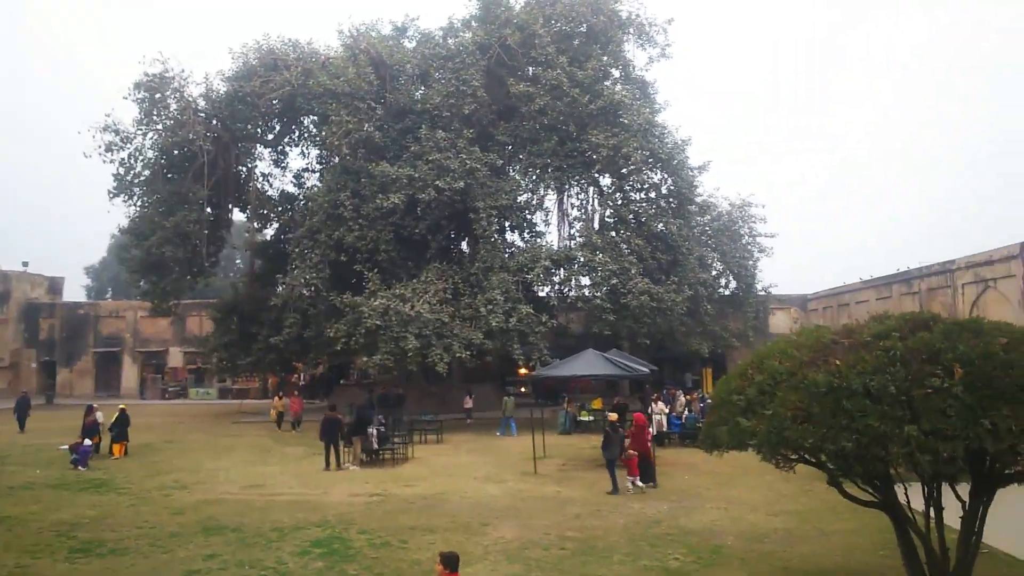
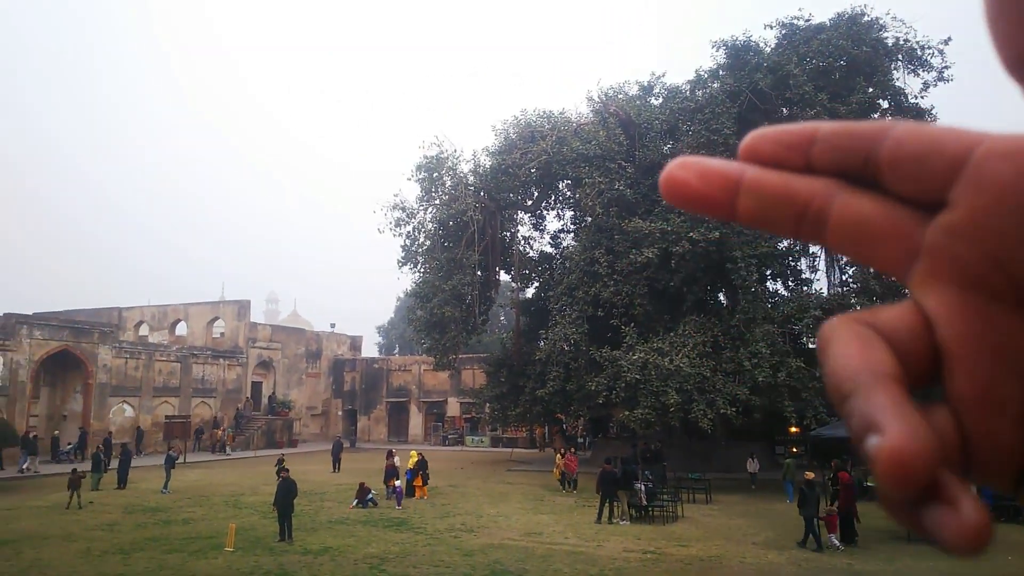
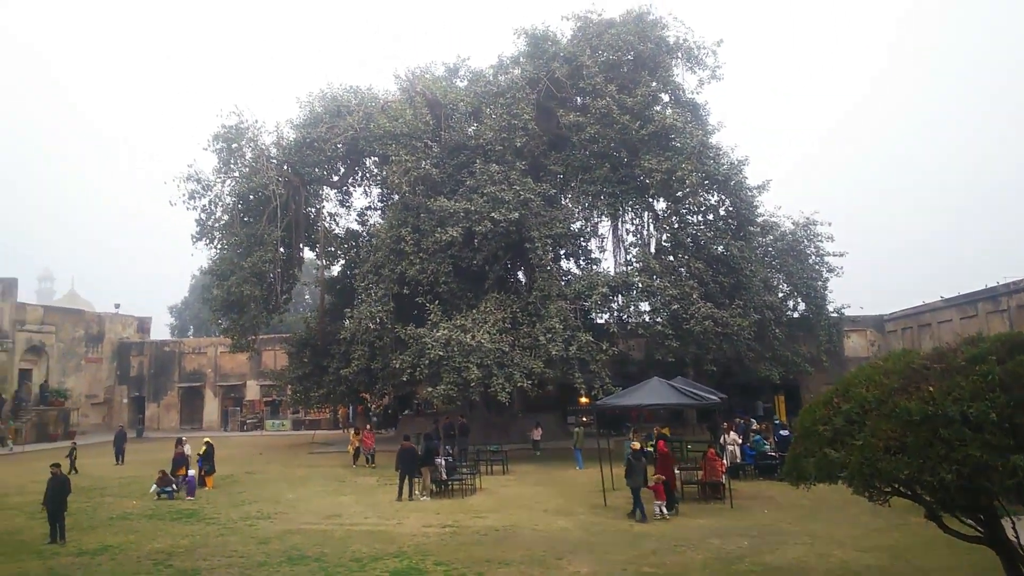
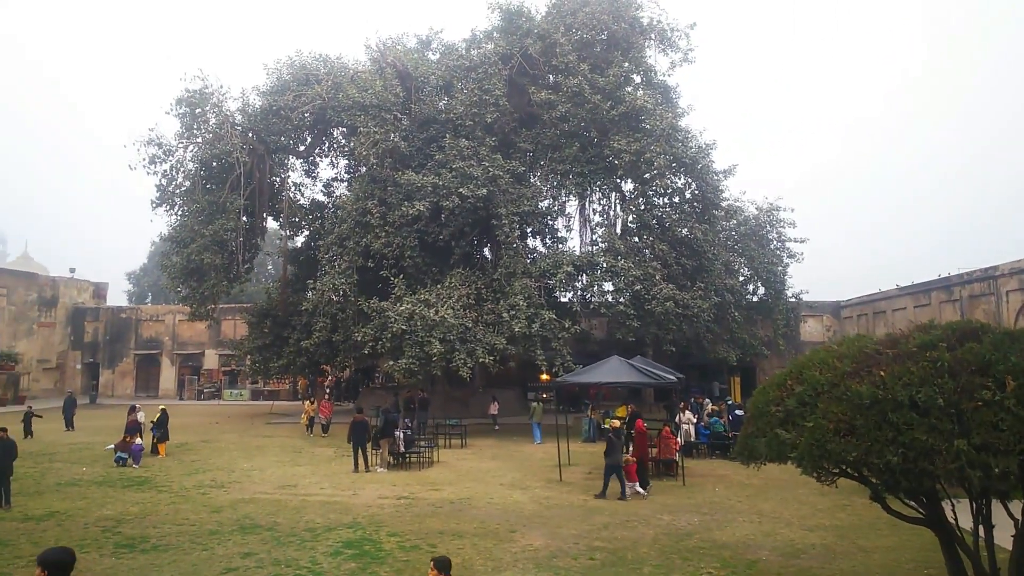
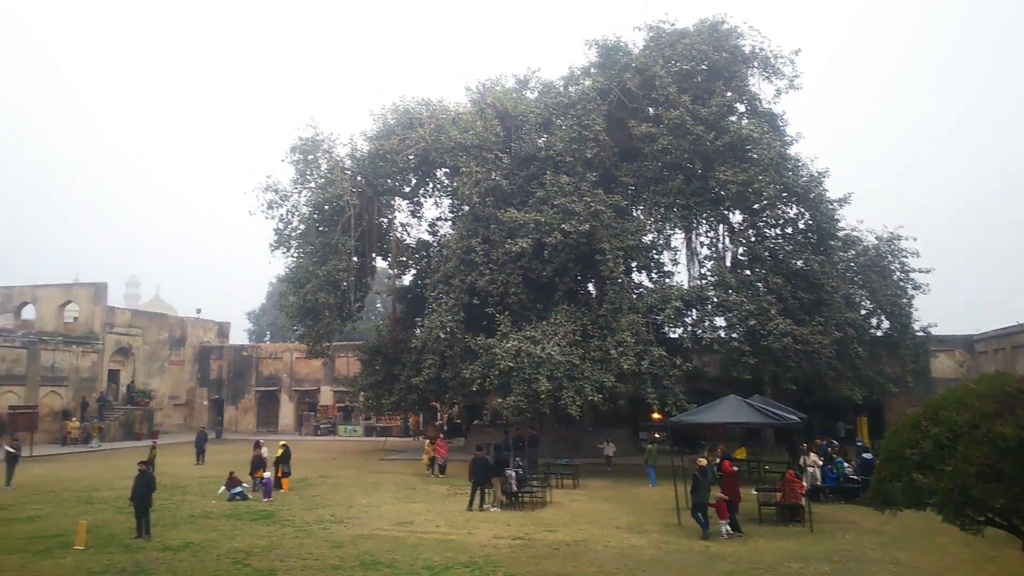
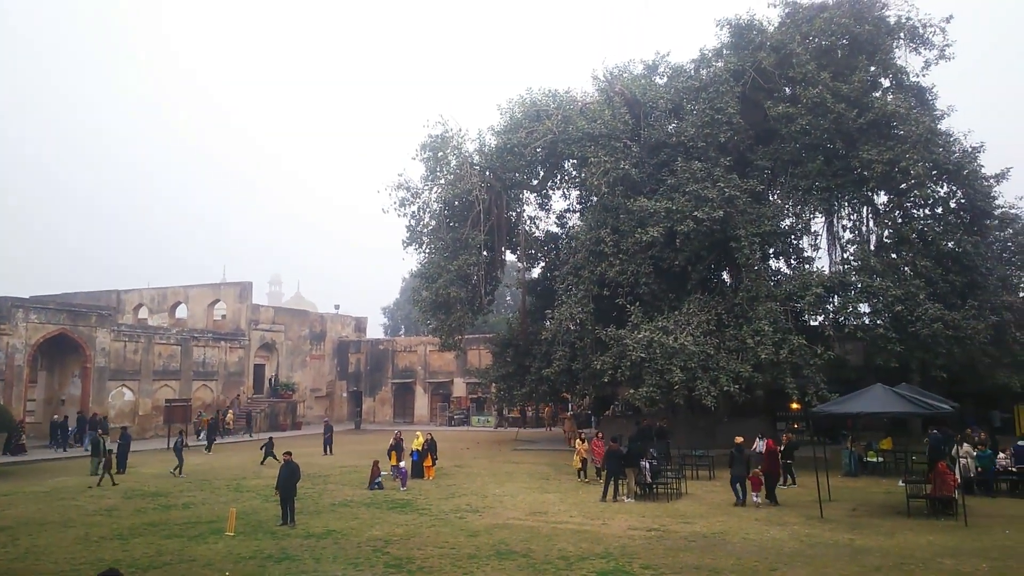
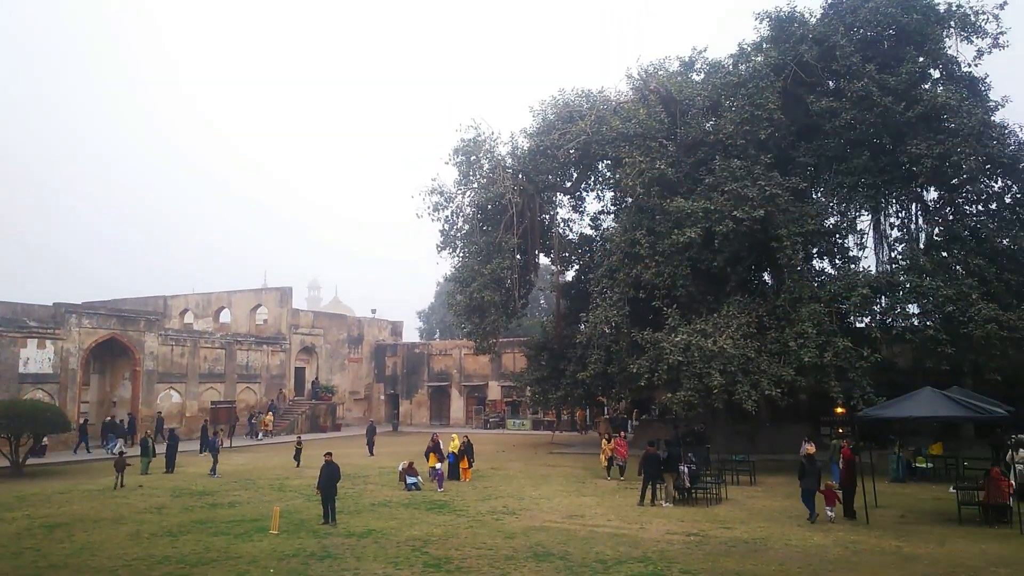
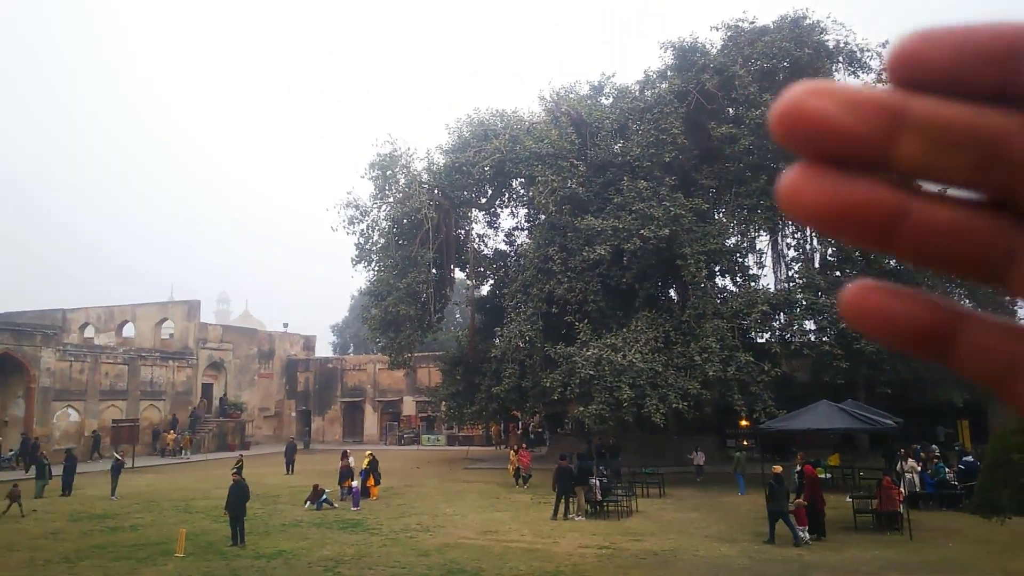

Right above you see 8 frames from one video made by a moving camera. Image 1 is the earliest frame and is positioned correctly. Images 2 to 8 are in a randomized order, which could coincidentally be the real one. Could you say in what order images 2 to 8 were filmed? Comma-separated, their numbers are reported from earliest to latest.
4, 3, 5, 8, 2, 7, 6
